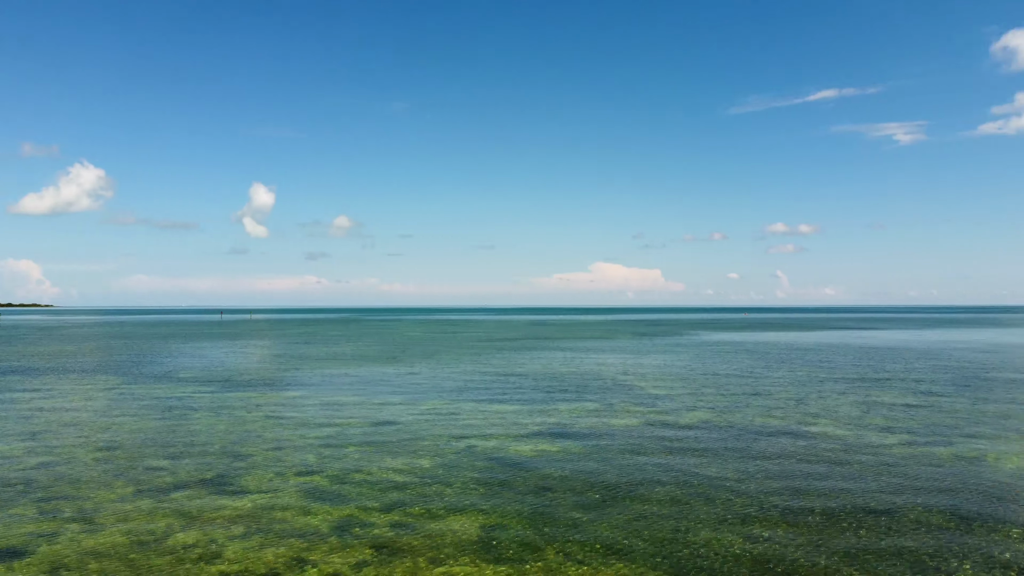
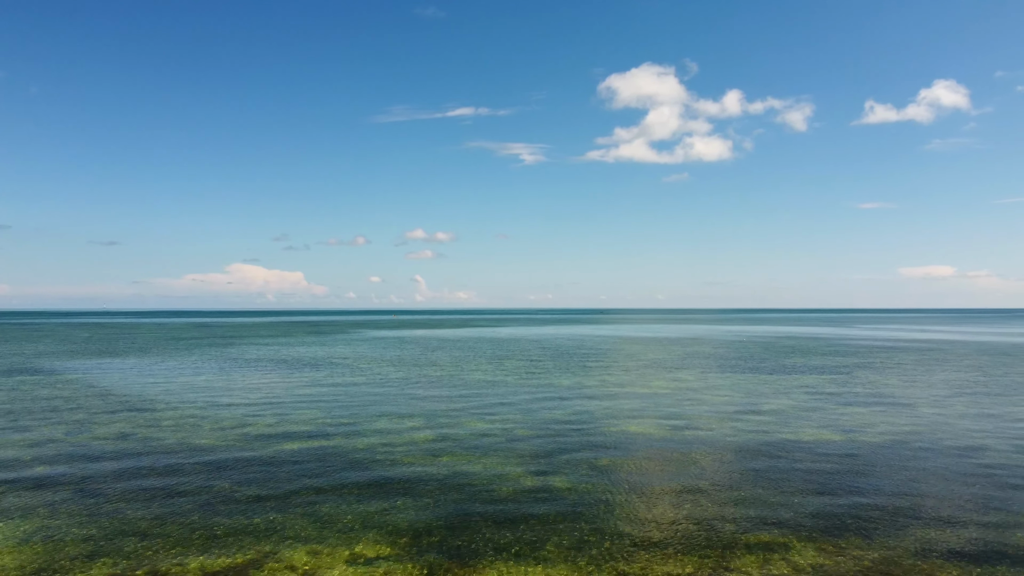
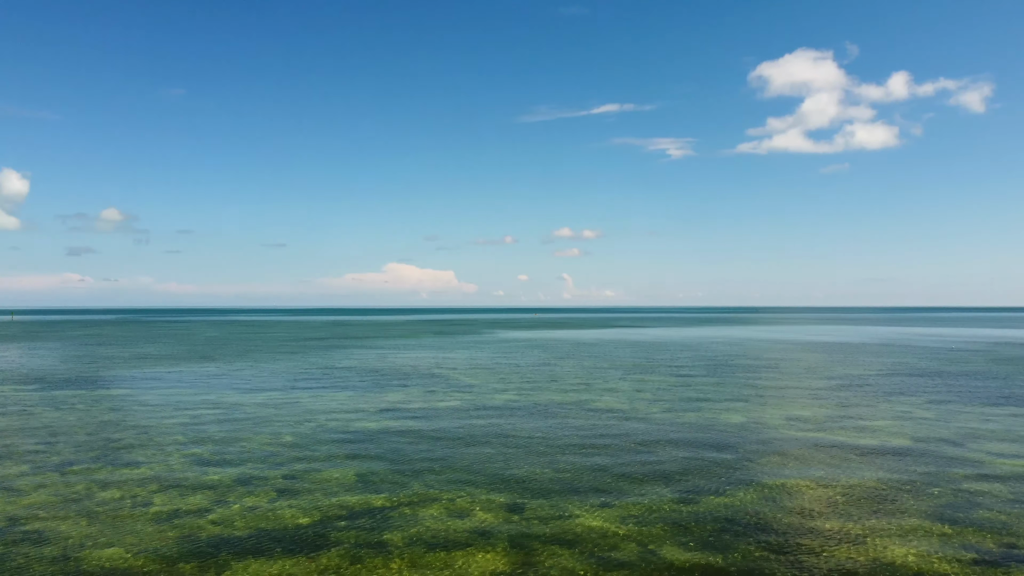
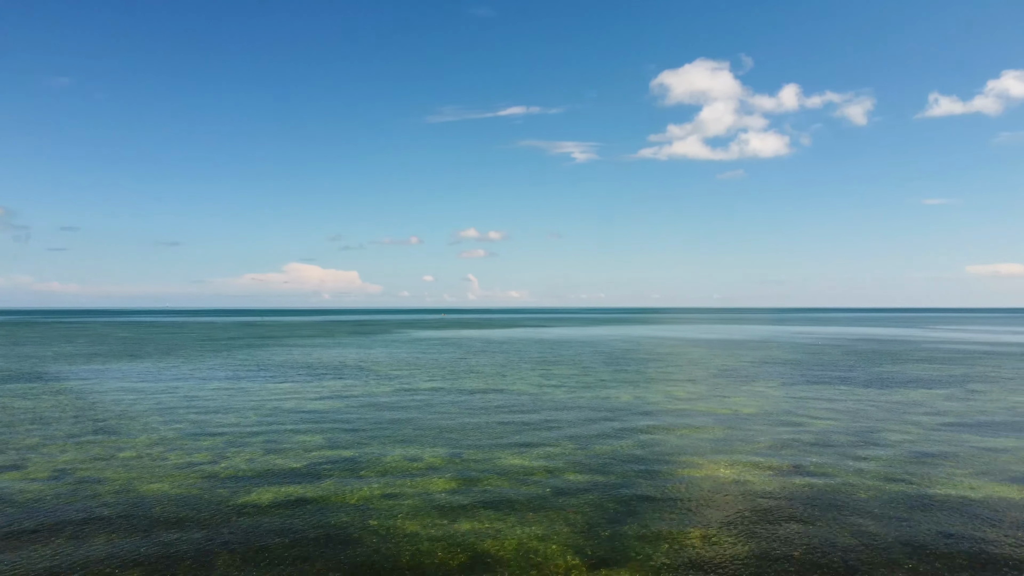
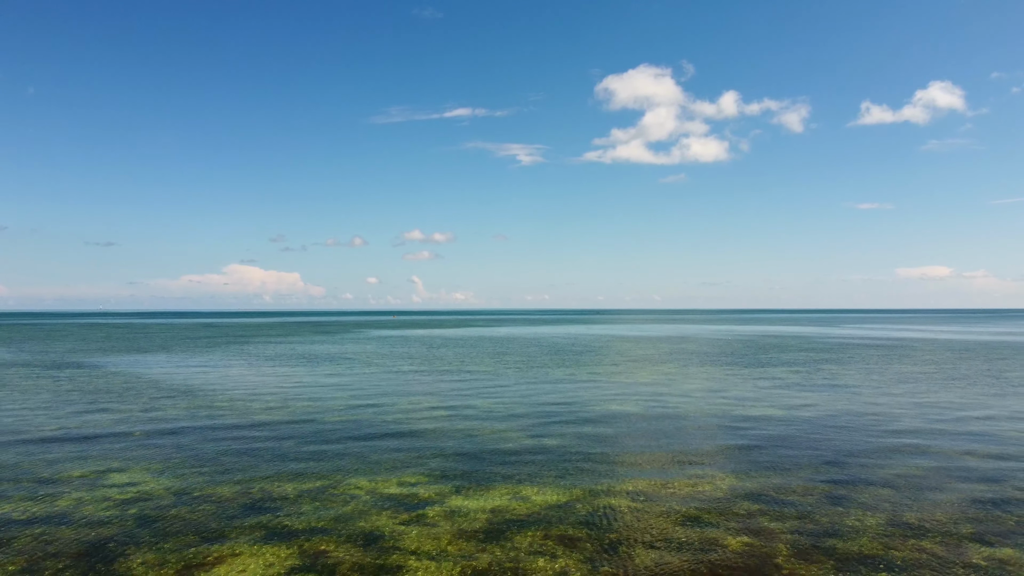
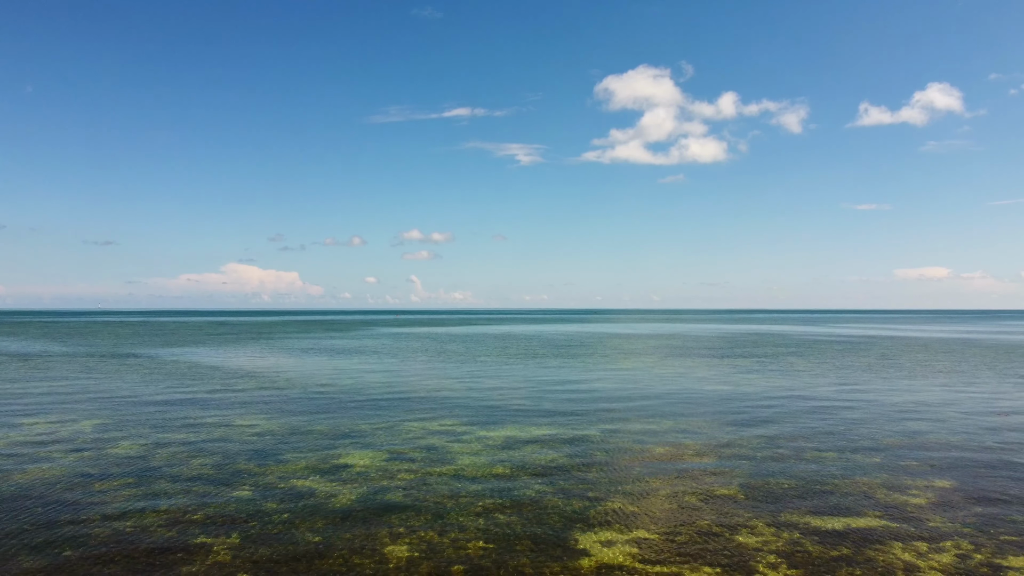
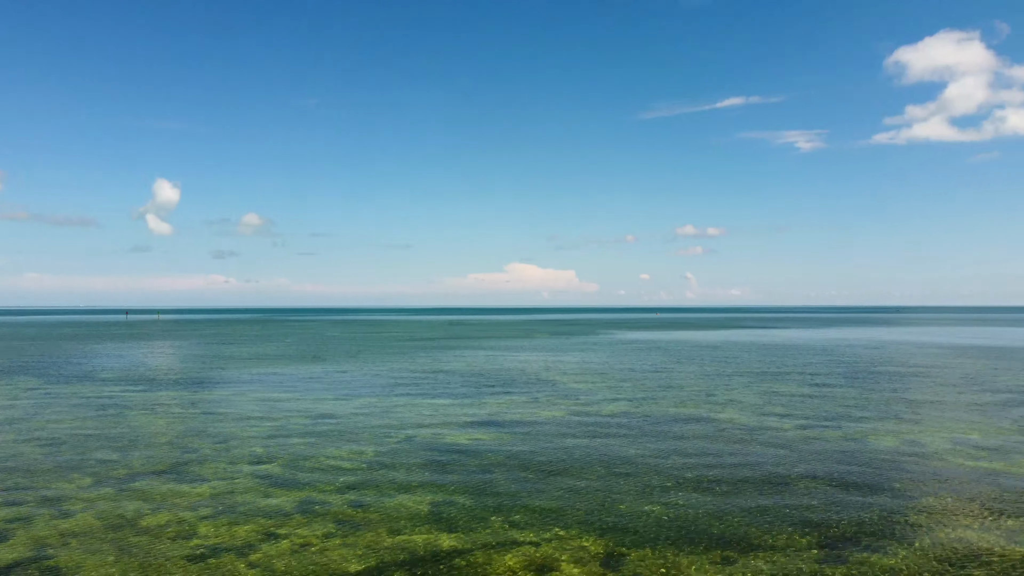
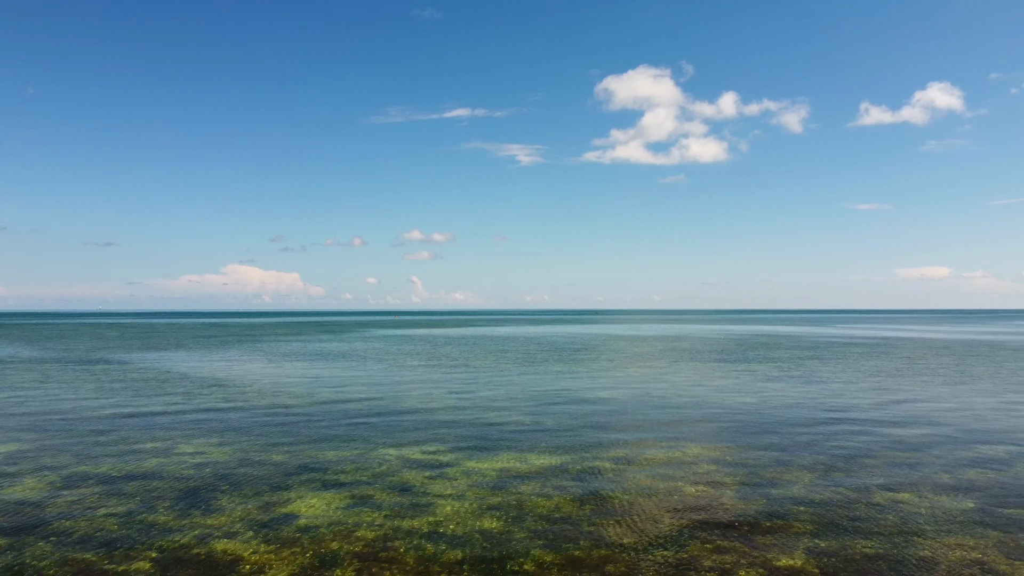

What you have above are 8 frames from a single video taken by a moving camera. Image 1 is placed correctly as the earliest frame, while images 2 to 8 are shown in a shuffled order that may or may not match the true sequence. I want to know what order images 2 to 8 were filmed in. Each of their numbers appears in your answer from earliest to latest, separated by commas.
7, 3, 4, 2, 5, 8, 6
